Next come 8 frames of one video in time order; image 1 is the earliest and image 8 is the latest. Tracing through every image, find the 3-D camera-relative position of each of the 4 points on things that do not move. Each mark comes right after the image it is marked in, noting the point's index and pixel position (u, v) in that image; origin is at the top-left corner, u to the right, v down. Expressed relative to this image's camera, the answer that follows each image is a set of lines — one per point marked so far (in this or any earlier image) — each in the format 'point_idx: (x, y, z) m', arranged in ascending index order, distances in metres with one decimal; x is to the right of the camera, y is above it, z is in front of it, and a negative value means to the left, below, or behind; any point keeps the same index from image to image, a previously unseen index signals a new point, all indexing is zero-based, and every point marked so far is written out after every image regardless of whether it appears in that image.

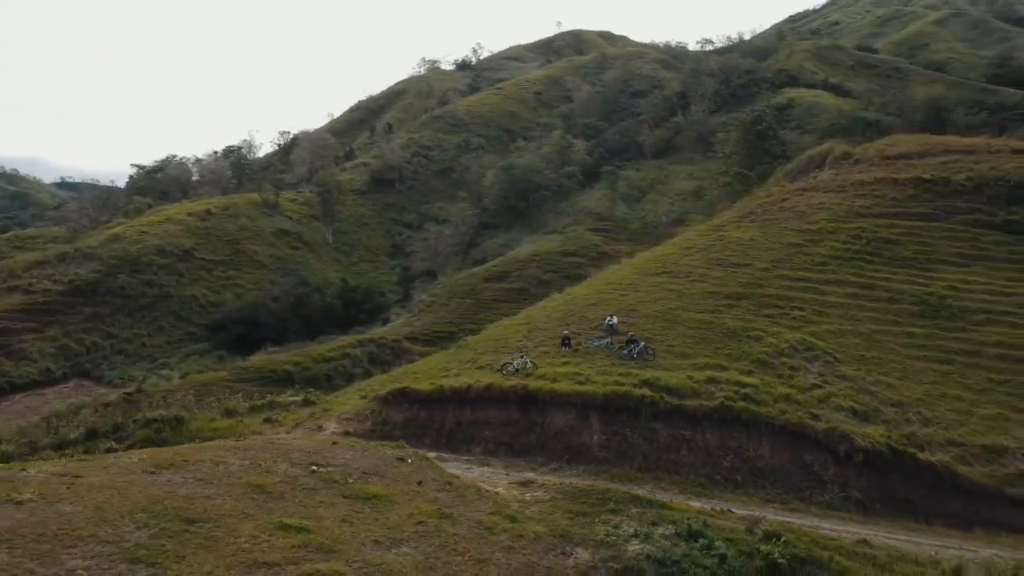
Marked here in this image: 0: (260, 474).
0: (-4.5, -3.3, +14.8) m
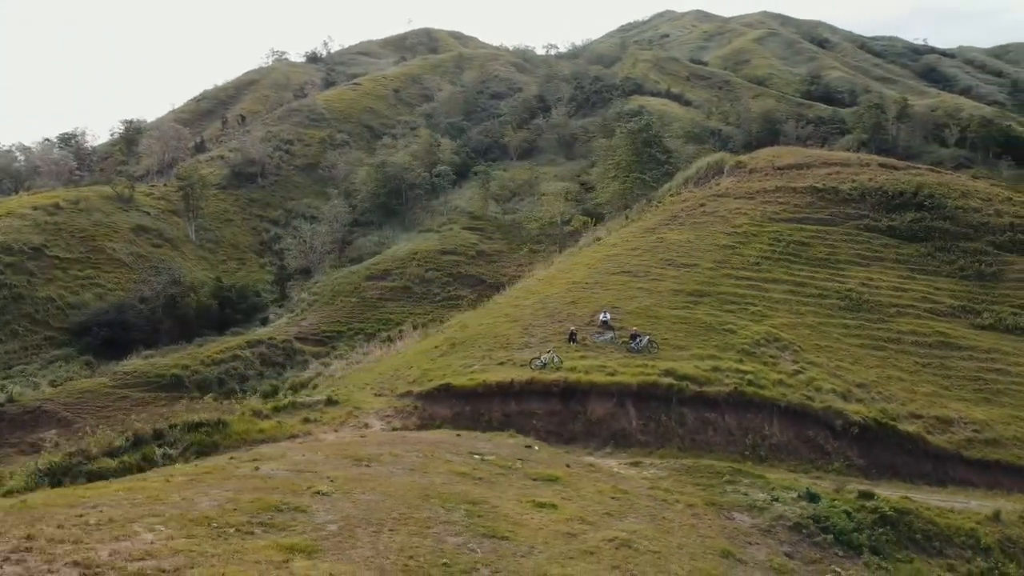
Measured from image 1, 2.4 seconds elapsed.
0: (-1.3, -3.4, +15.9) m
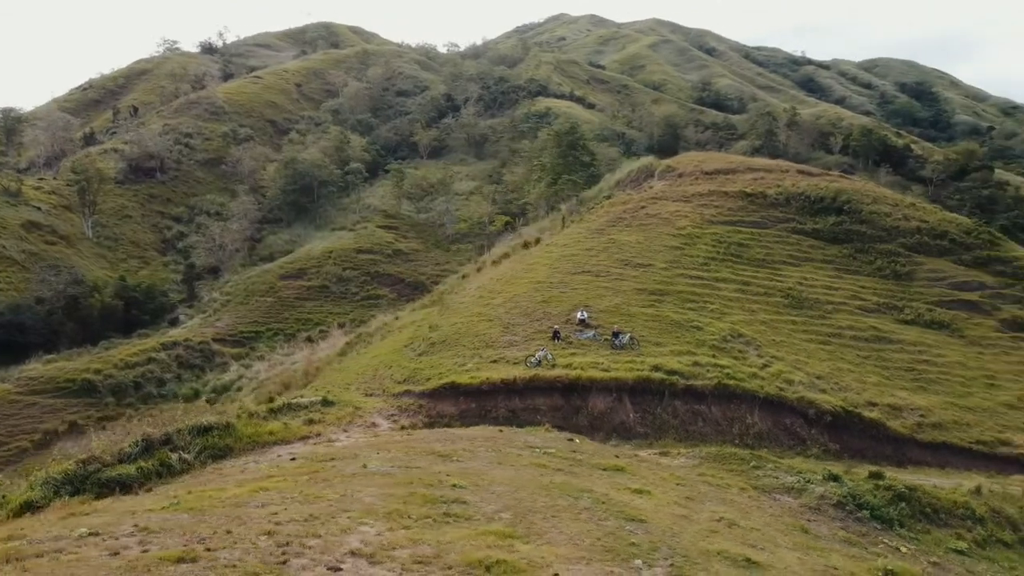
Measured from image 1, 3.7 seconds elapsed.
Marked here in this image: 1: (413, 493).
0: (+0.1, -3.4, +16.6) m
1: (-1.3, -3.0, +11.6) m
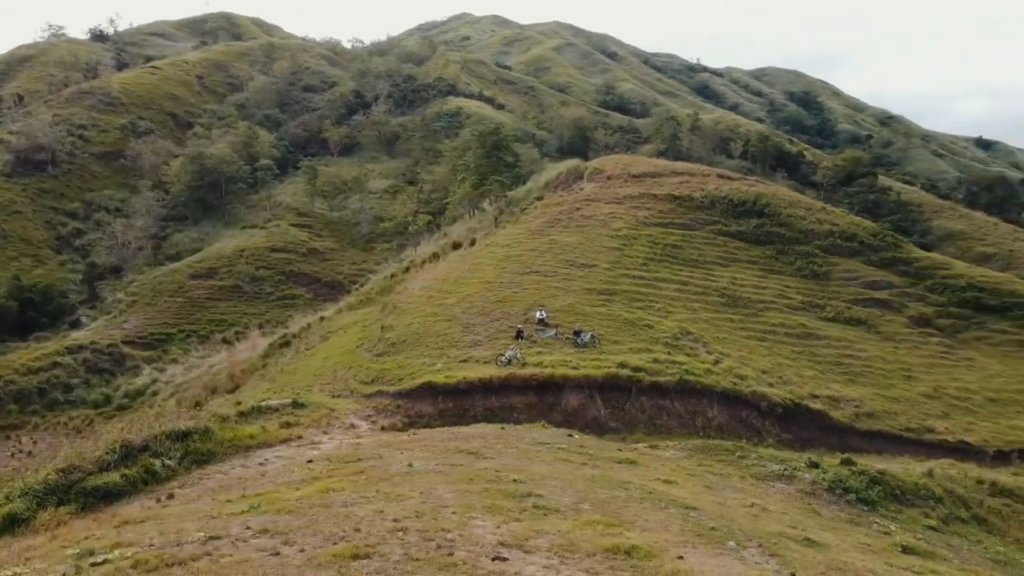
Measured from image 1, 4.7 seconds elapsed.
0: (+0.5, -3.4, +17.1) m
1: (-0.3, -3.0, +12.0) m
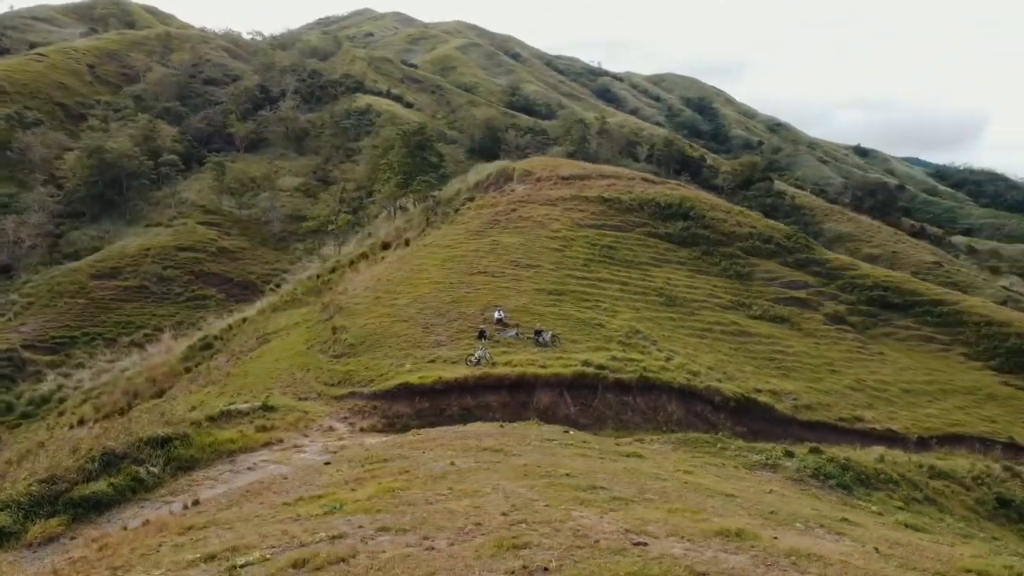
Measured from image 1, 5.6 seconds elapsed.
0: (+0.9, -3.5, +17.7) m
1: (+0.6, -3.0, +12.5) m
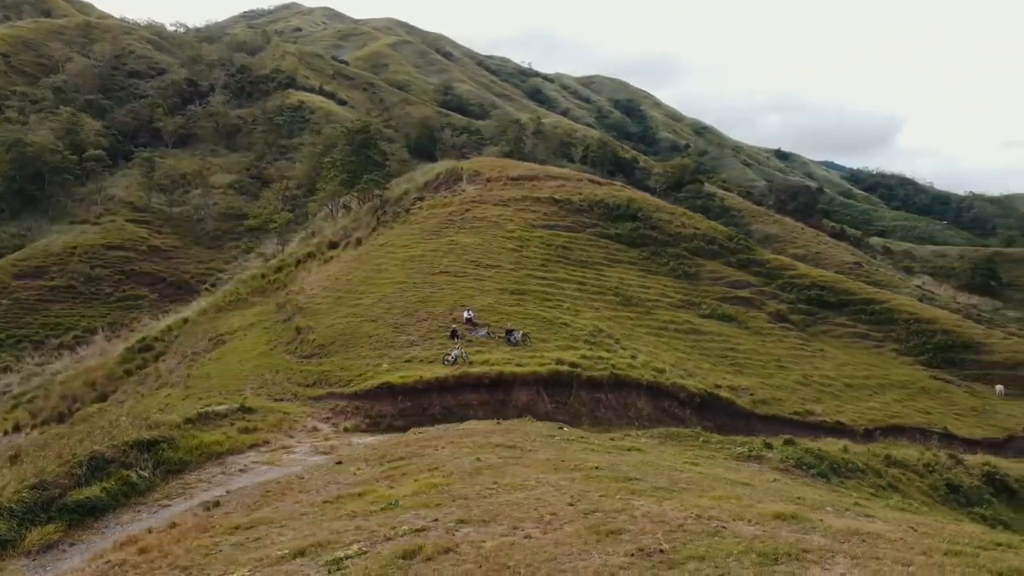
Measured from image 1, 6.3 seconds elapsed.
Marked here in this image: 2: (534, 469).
0: (+1.0, -3.5, +18.2) m
1: (+1.3, -3.0, +13.0) m
2: (+0.4, -3.1, +13.9) m
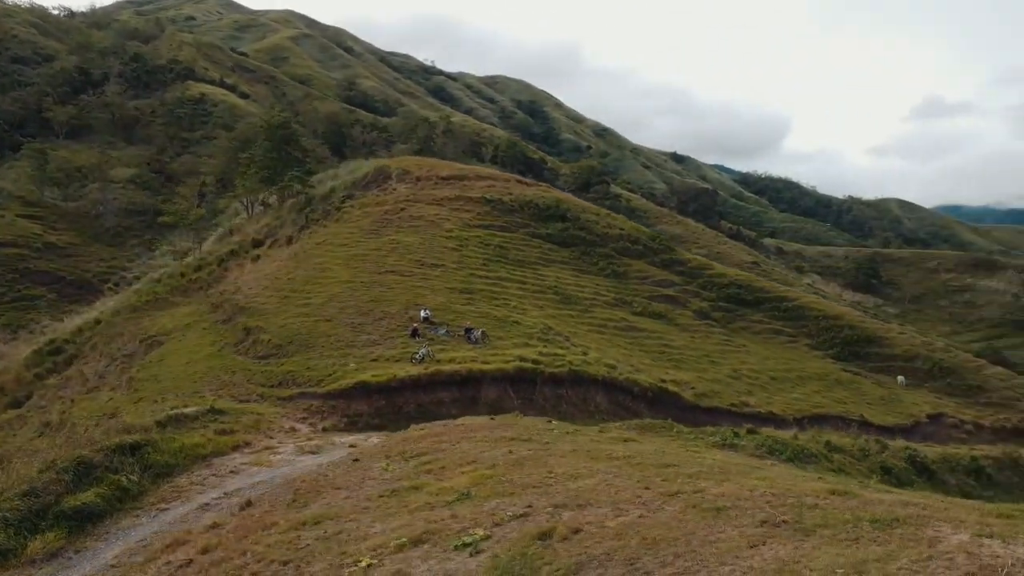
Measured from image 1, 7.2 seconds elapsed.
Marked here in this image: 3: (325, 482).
0: (+1.2, -3.5, +19.0) m
1: (+2.1, -3.0, +13.9) m
2: (+1.1, -3.1, +14.7) m
3: (-3.6, -3.8, +16.0) m
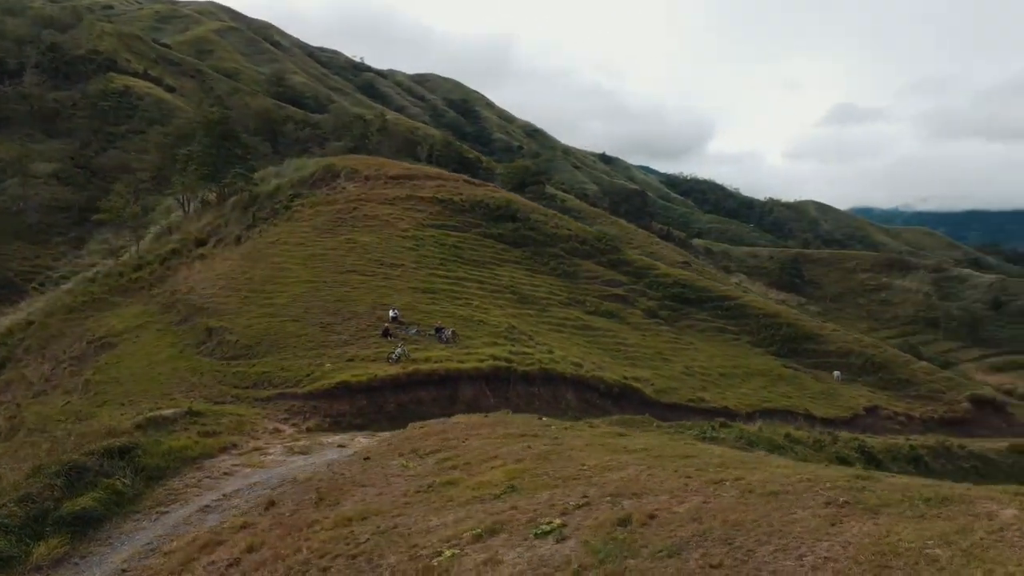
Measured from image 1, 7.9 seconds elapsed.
0: (+1.2, -3.5, +19.6) m
1: (+2.5, -3.0, +14.6) m
2: (+1.5, -3.1, +15.2) m
3: (-3.3, -3.8, +16.2) m
